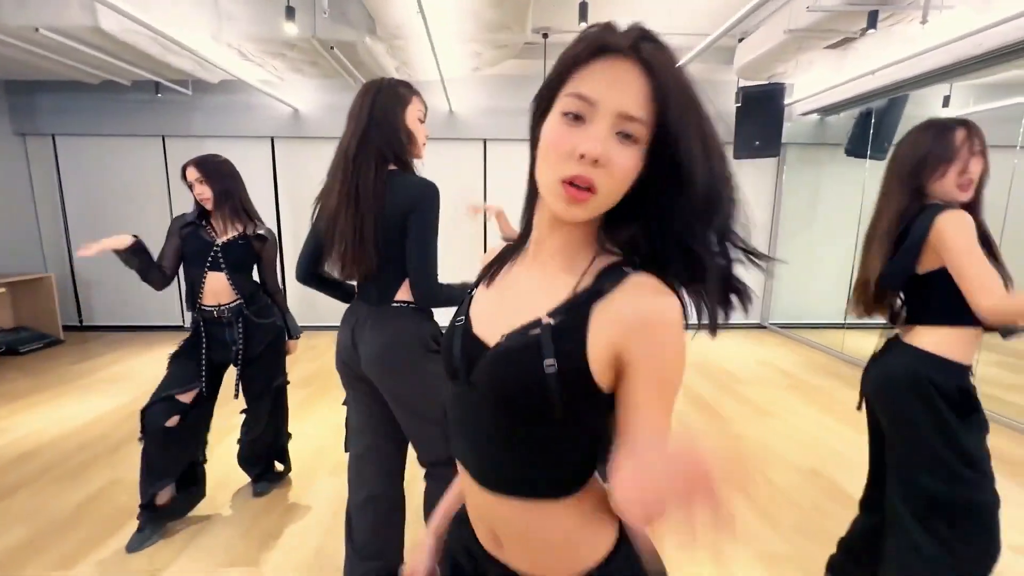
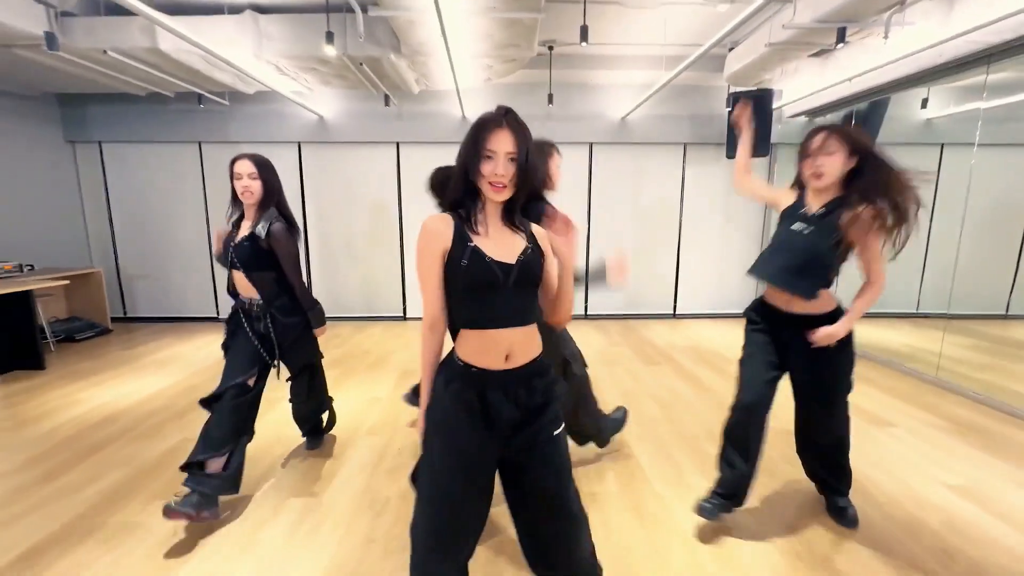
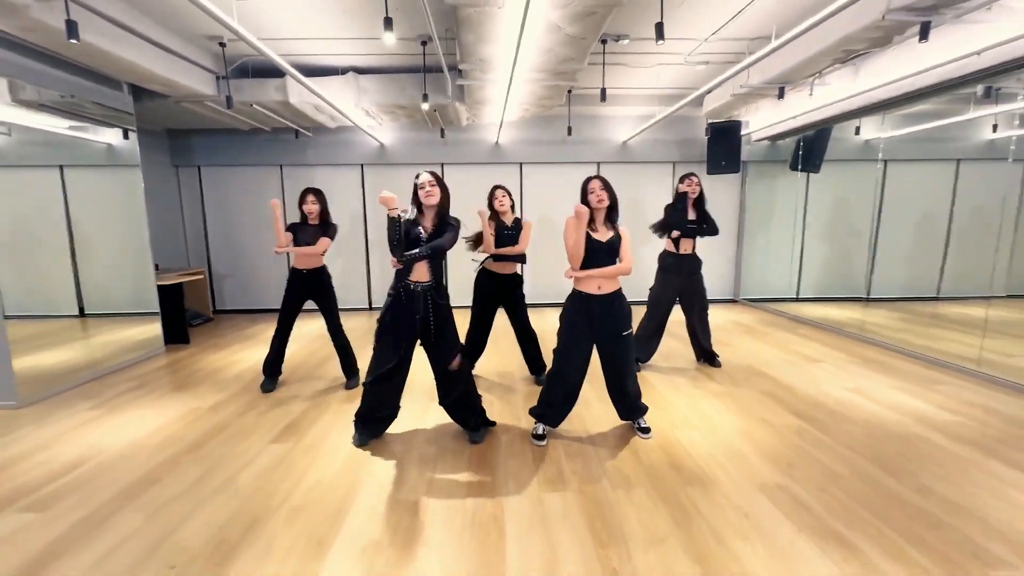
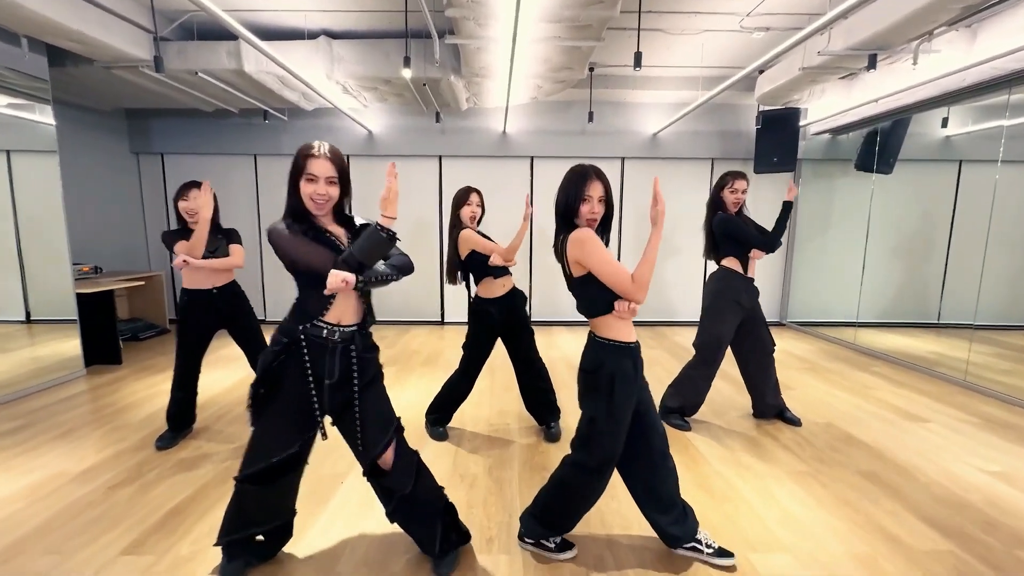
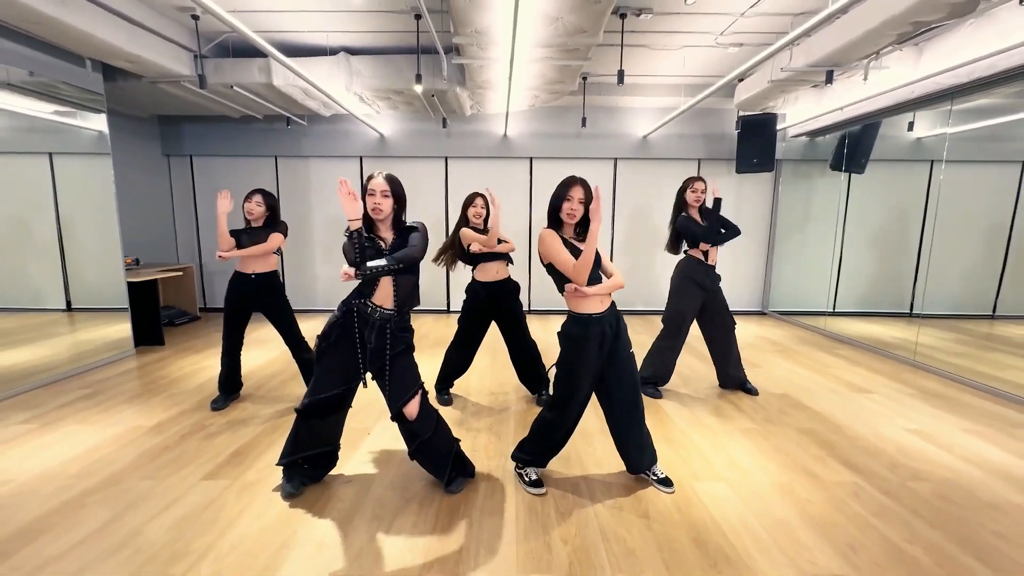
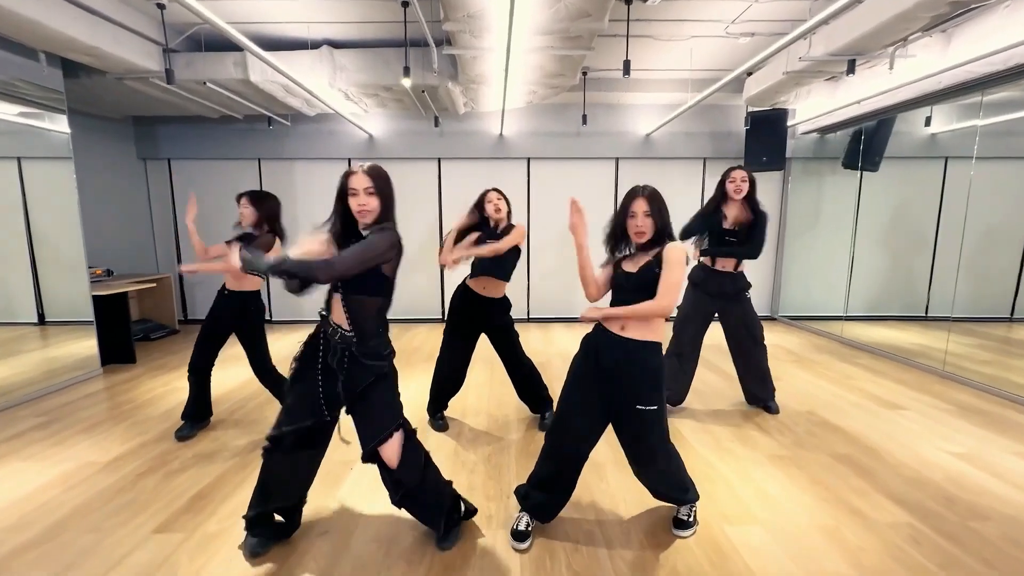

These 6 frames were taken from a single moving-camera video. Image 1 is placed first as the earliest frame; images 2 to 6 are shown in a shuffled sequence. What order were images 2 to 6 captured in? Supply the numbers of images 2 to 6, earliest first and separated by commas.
2, 3, 6, 5, 4
